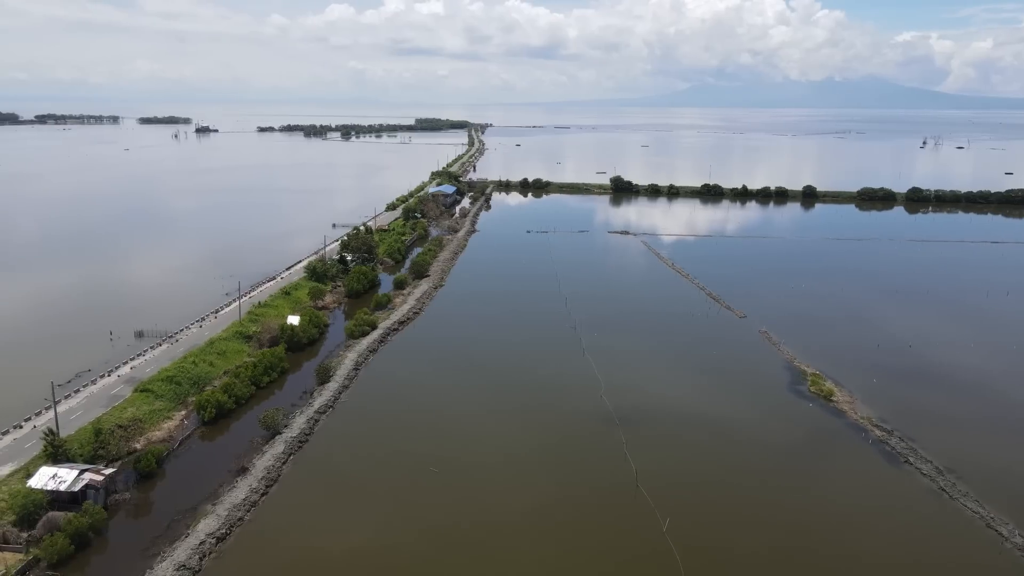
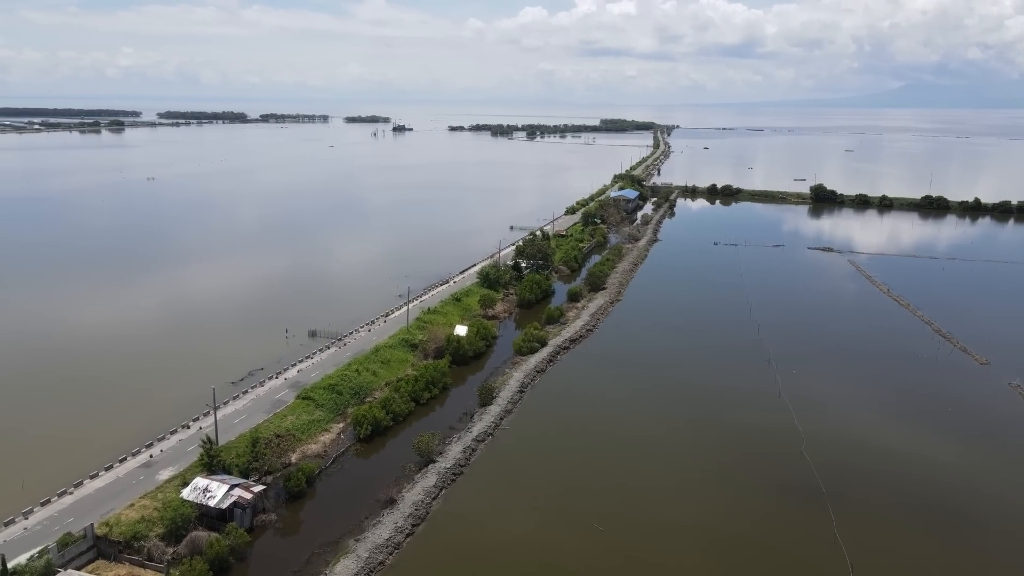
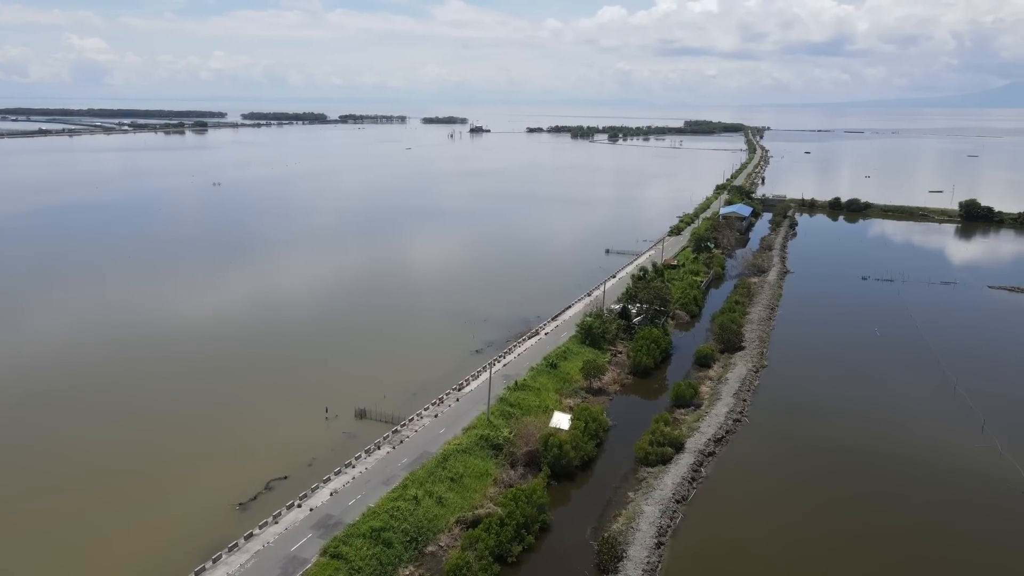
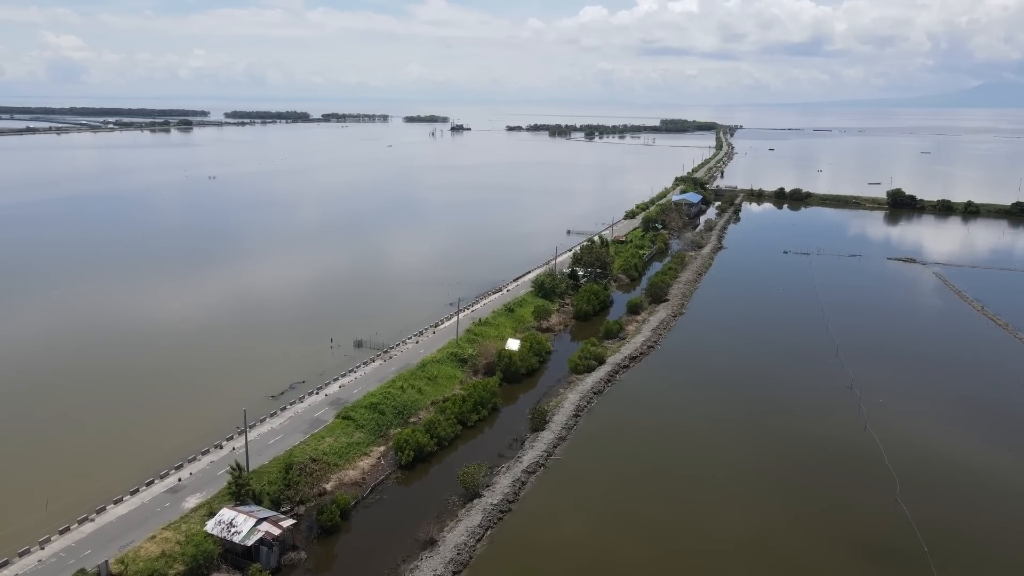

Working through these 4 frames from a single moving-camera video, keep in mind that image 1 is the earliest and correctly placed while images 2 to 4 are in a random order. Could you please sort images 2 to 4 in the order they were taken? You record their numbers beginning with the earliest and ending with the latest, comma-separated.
2, 4, 3
